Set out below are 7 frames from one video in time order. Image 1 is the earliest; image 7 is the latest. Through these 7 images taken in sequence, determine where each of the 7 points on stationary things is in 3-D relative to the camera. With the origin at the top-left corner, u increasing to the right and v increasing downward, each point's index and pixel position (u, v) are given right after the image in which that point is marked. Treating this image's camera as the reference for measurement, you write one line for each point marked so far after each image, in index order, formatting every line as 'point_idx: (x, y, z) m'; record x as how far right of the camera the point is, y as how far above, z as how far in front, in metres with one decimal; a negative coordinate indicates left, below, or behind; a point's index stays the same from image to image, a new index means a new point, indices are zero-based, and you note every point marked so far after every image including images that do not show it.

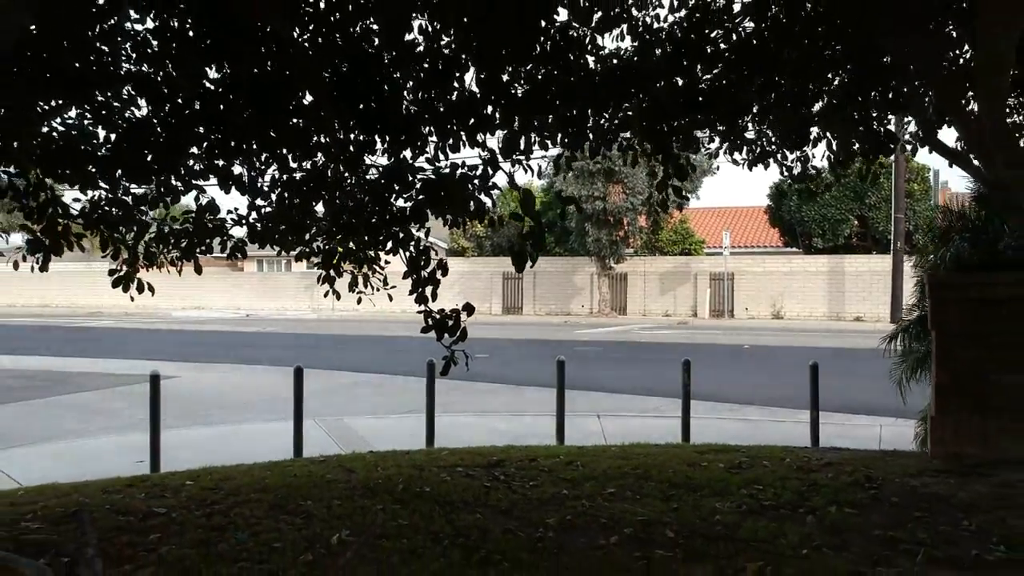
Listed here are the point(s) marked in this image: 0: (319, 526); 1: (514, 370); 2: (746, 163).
0: (-1.4, -1.7, +4.7) m
1: (+0.1, -2.1, +16.5) m
2: (+2.8, +1.5, +7.4) m
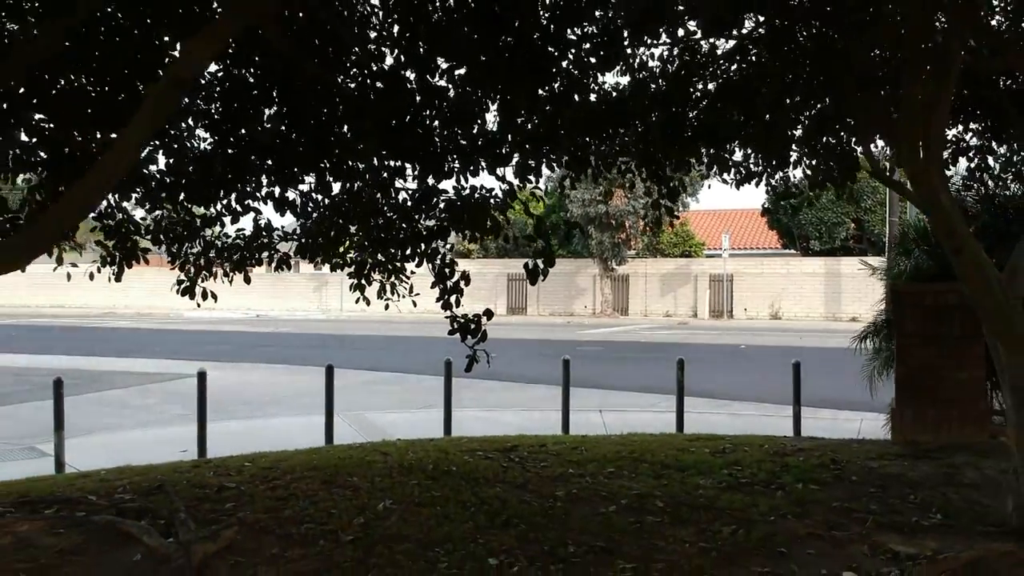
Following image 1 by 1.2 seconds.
0: (-1.3, -1.8, +5.6) m
1: (+0.3, -2.2, +17.4) m
2: (+2.9, +1.4, +8.3) m
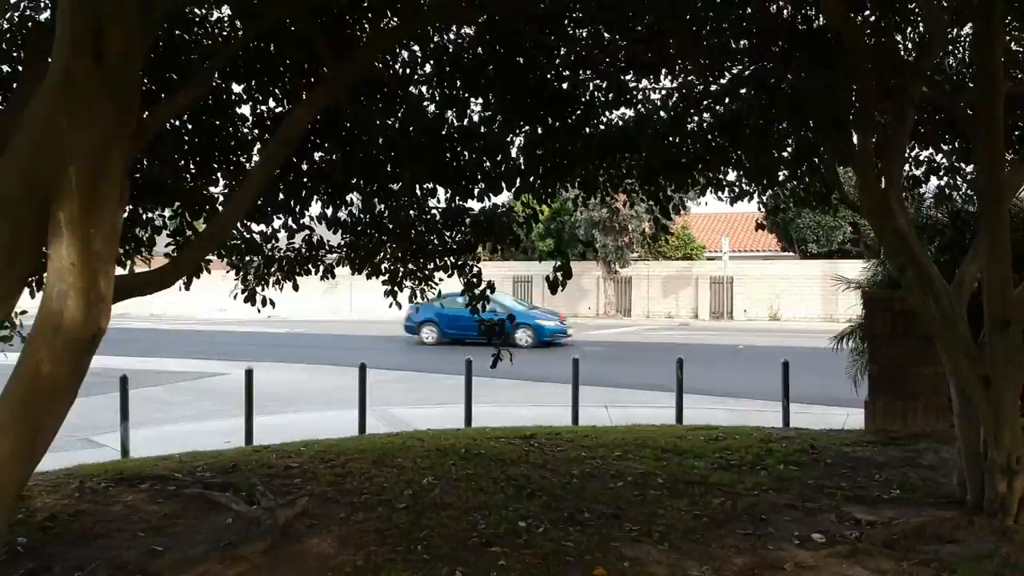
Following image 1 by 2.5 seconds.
0: (-1.0, -1.9, +6.6) m
1: (+0.5, -2.3, +18.4) m
2: (+3.2, +1.3, +9.2) m
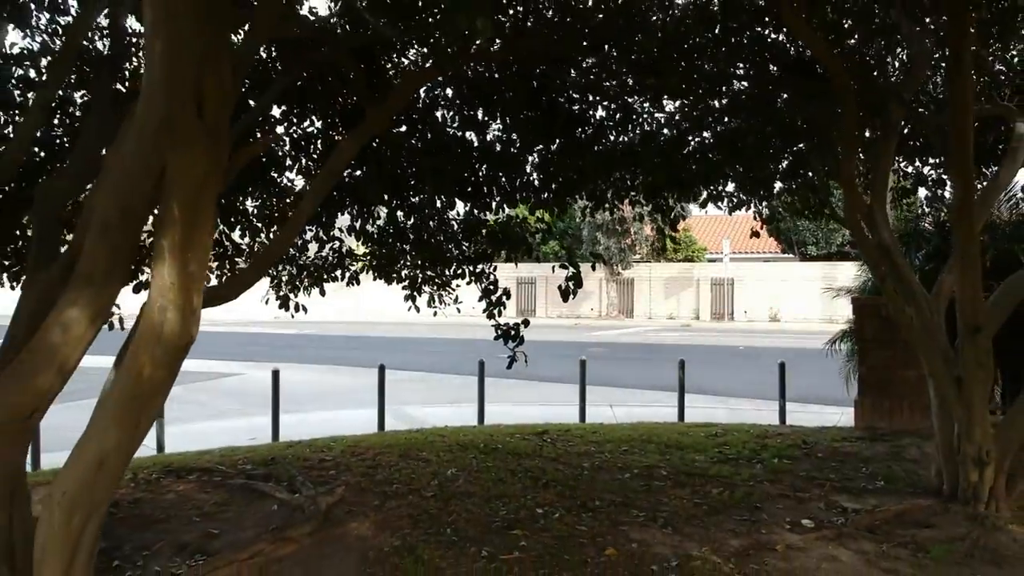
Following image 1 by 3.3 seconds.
0: (-0.9, -2.0, +7.2) m
1: (+0.7, -2.4, +18.9) m
2: (+3.4, +1.2, +9.8) m
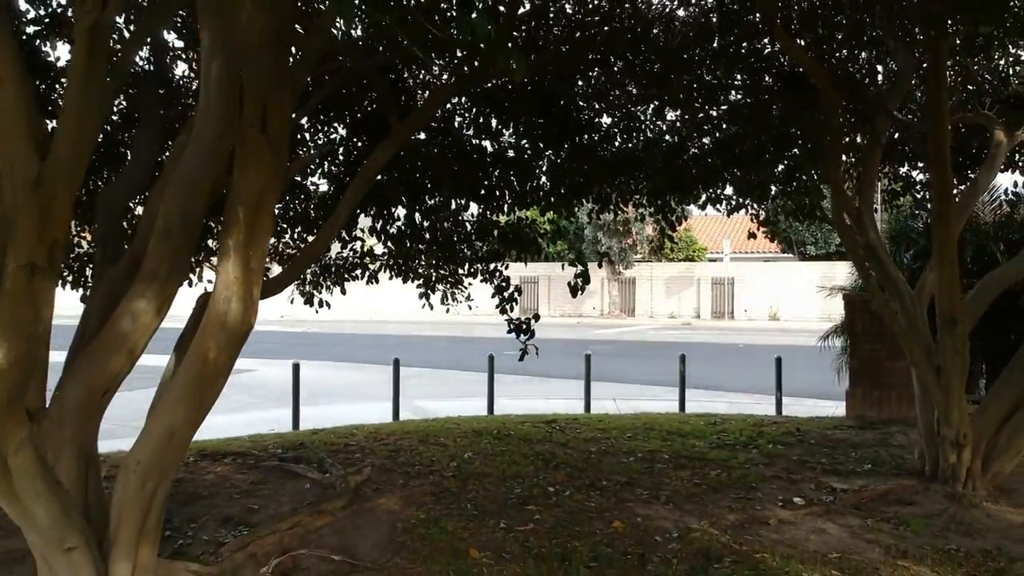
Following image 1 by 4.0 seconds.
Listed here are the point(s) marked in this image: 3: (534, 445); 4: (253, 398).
0: (-0.7, -2.0, +7.7) m
1: (+0.9, -2.3, +19.5) m
2: (+3.5, +1.2, +10.3) m
3: (+0.3, -2.0, +7.9) m
4: (-6.5, -2.8, +15.8) m
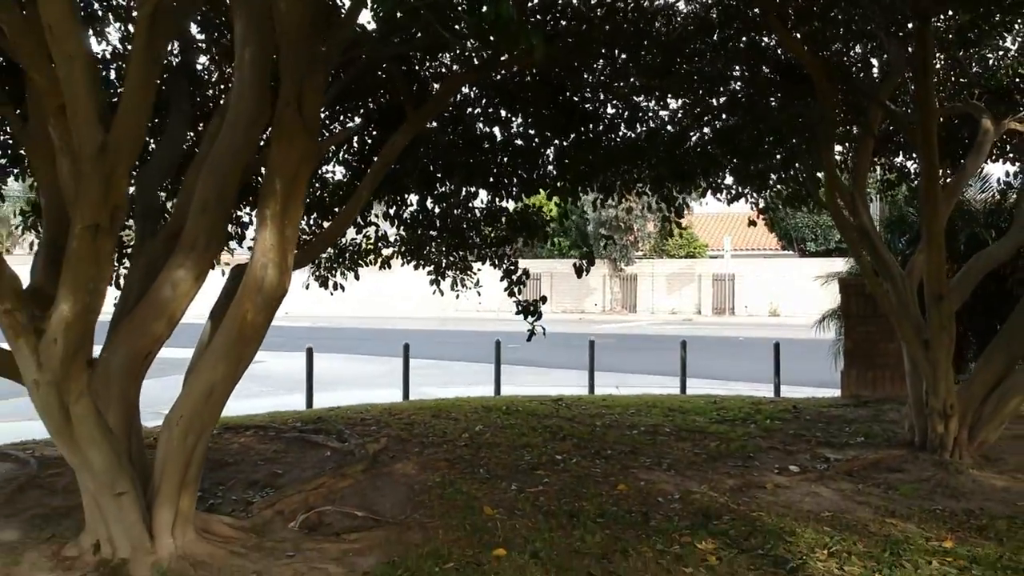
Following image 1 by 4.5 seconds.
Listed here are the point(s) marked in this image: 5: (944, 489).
0: (-0.6, -1.7, +8.1) m
1: (+1.0, -2.1, +19.8) m
2: (+3.6, +1.5, +10.7) m
3: (+0.4, -1.7, +8.3) m
4: (-6.3, -2.5, +16.2) m
5: (+4.5, -2.1, +6.6) m
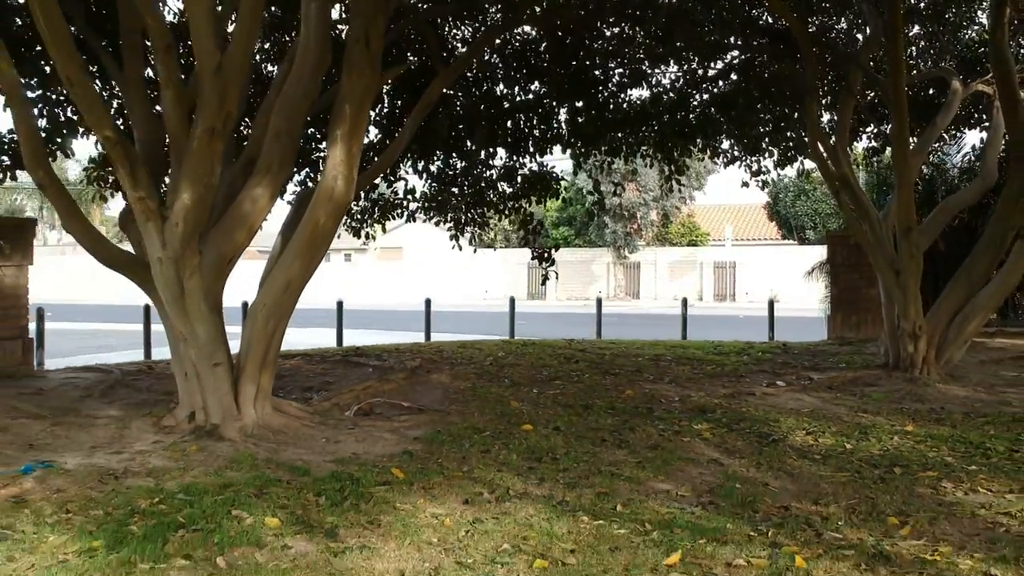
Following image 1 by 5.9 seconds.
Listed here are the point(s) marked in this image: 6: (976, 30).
0: (-0.3, -0.9, +9.0) m
1: (+1.3, -1.3, +20.8) m
2: (+3.9, +2.3, +11.7) m
3: (+0.6, -0.9, +9.3) m
4: (-6.1, -1.7, +17.2) m
5: (+4.7, -1.3, +7.5) m
6: (+7.1, +4.0, +9.7) m
